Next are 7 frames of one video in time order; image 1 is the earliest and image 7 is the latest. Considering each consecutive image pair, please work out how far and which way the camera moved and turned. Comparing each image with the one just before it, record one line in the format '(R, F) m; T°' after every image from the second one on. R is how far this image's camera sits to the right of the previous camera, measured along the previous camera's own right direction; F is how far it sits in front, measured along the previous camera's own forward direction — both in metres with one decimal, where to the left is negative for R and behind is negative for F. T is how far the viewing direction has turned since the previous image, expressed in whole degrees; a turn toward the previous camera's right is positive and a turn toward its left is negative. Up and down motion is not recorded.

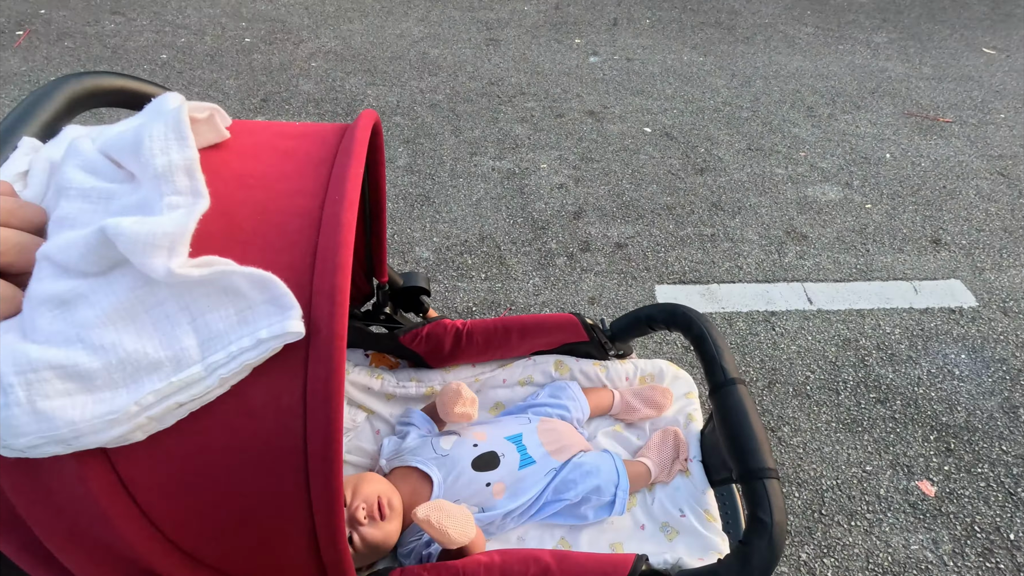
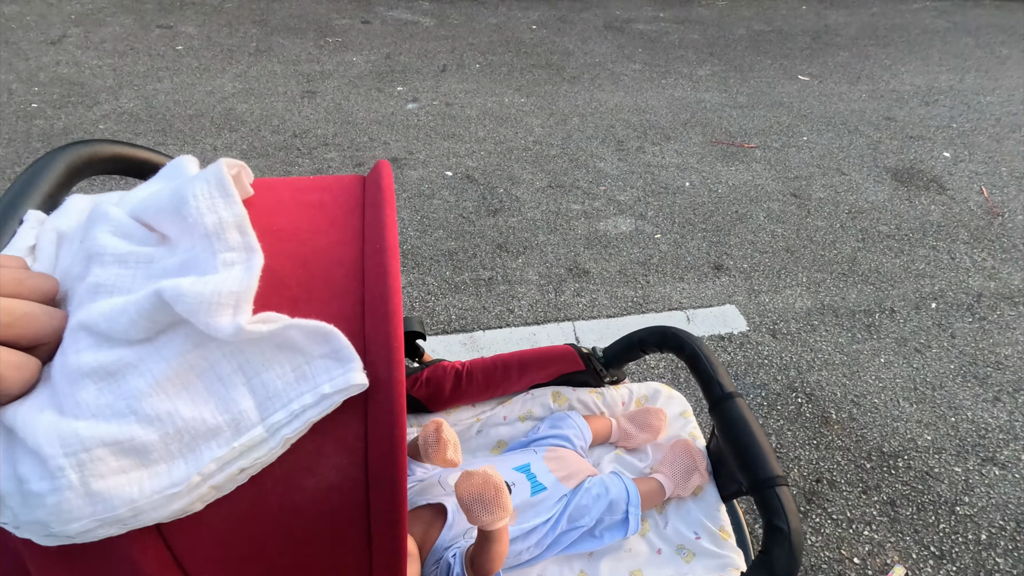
(+0.7, +0.1) m; +4°
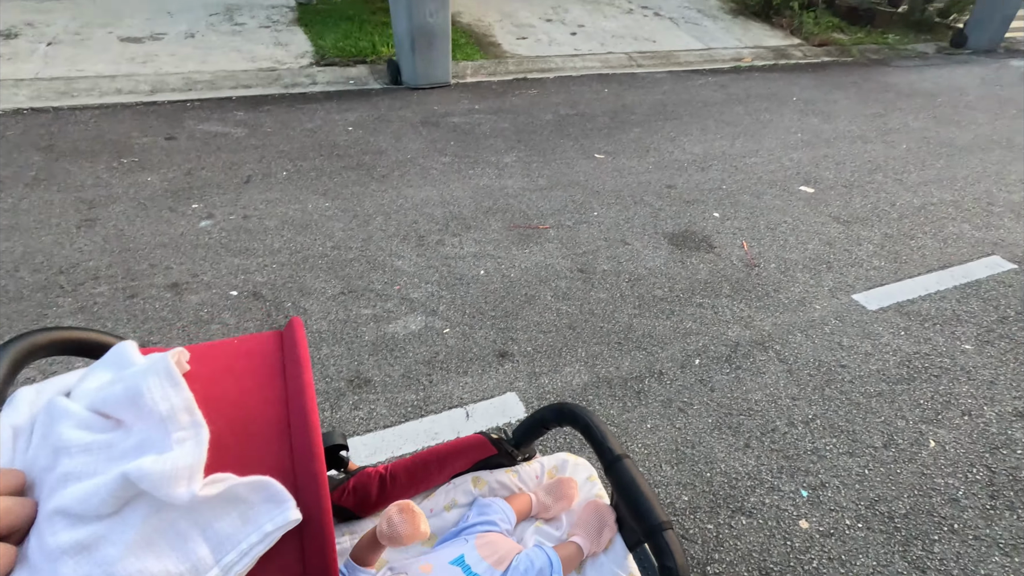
(+0.6, -0.1) m; +10°
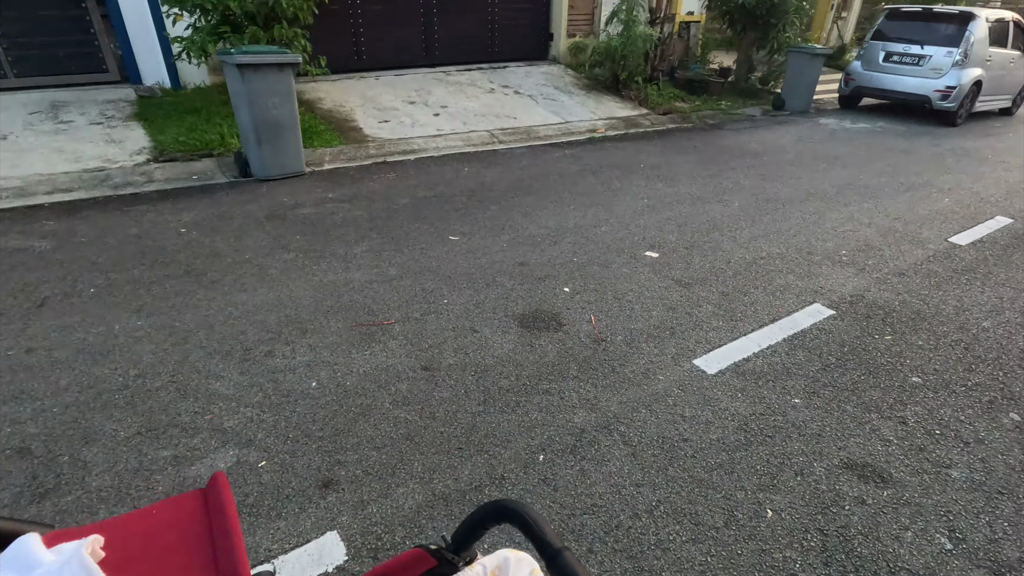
(+0.4, +0.1) m; +10°
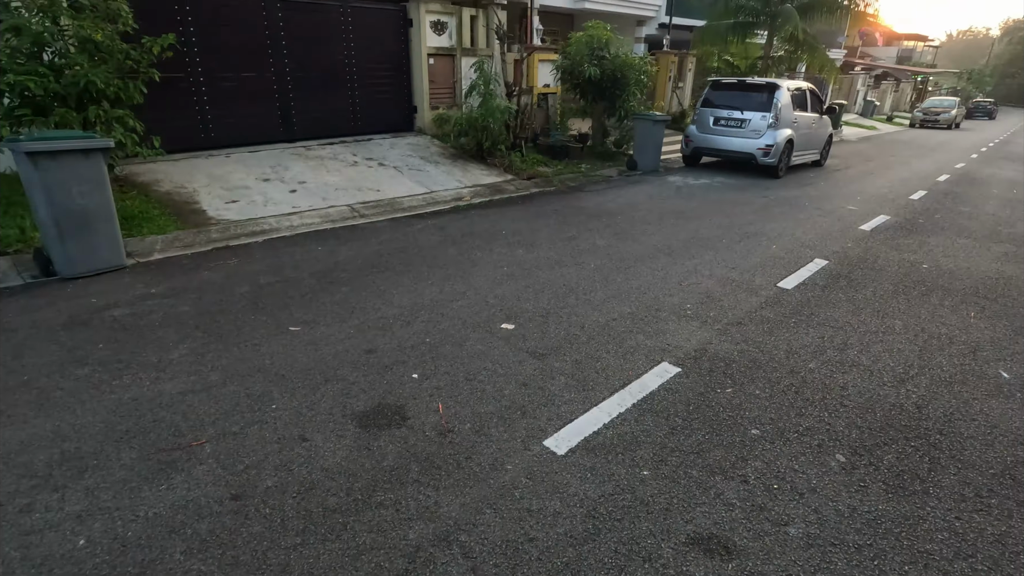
(+0.4, +0.1) m; +11°
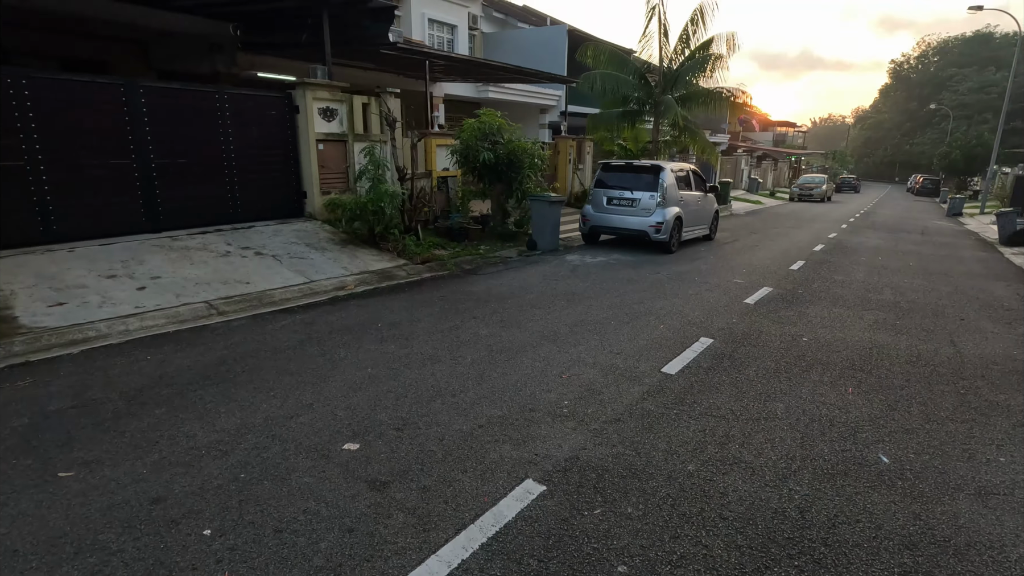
(+0.6, +0.4) m; +8°
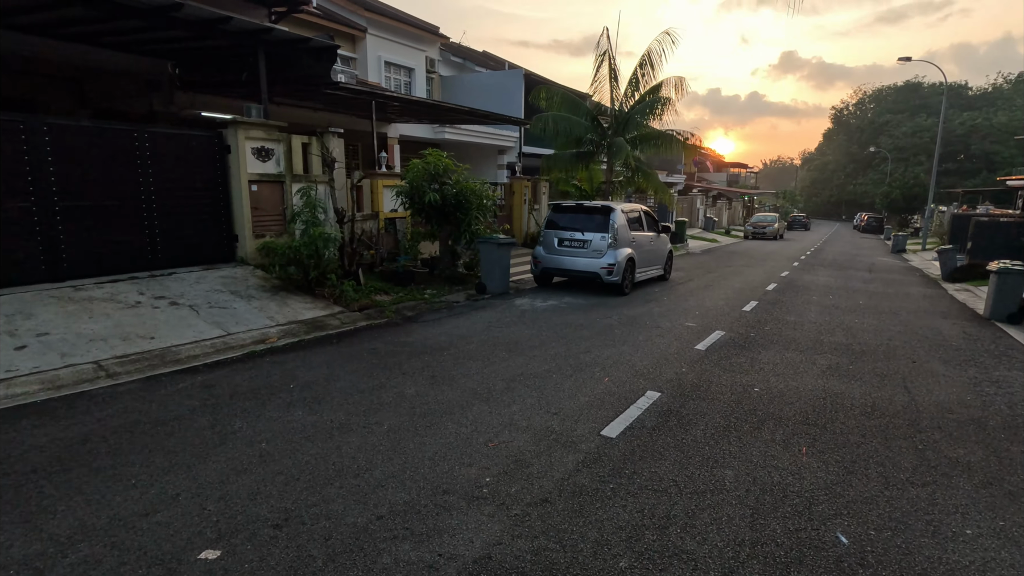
(+0.4, +0.5) m; +4°
